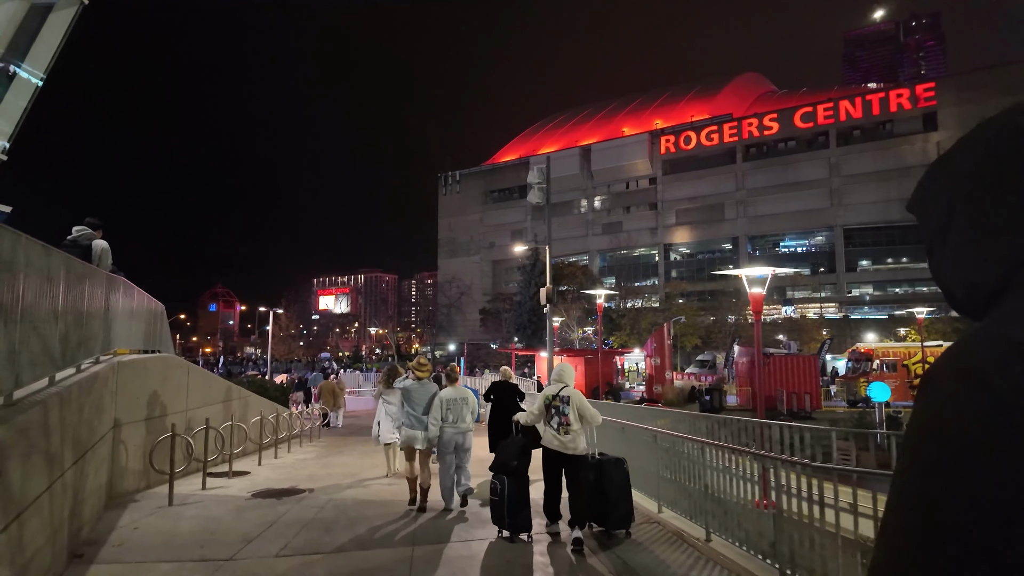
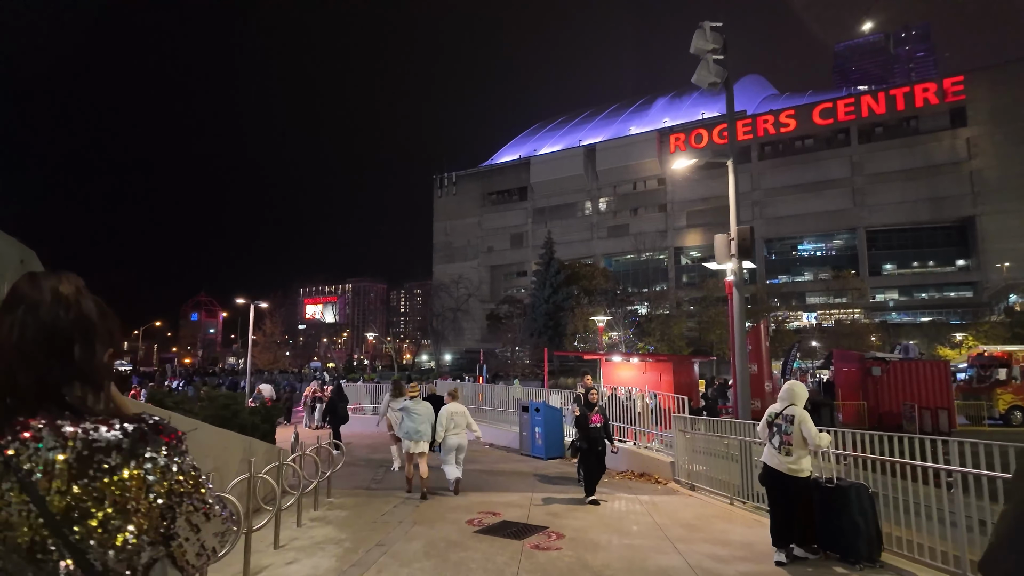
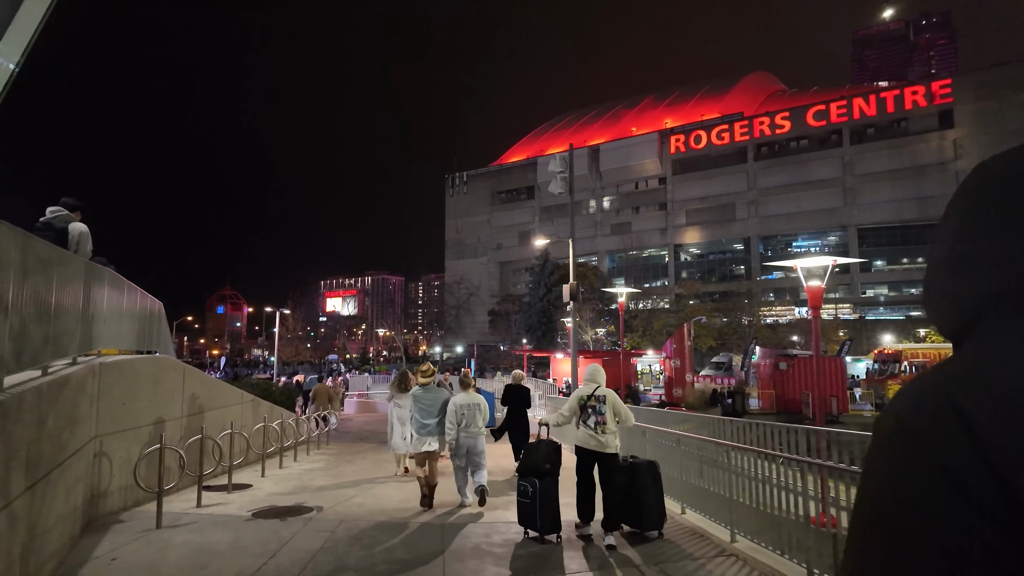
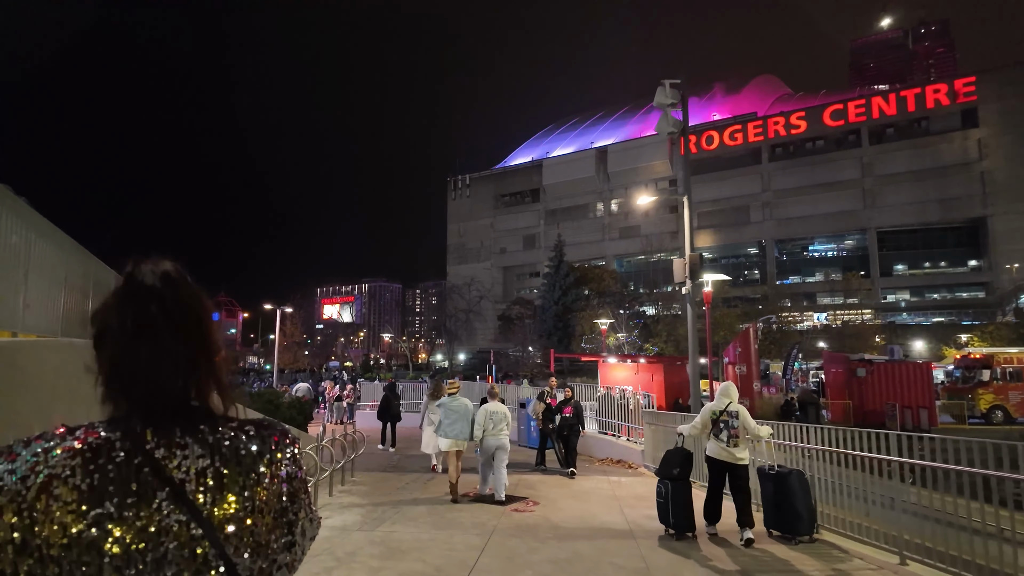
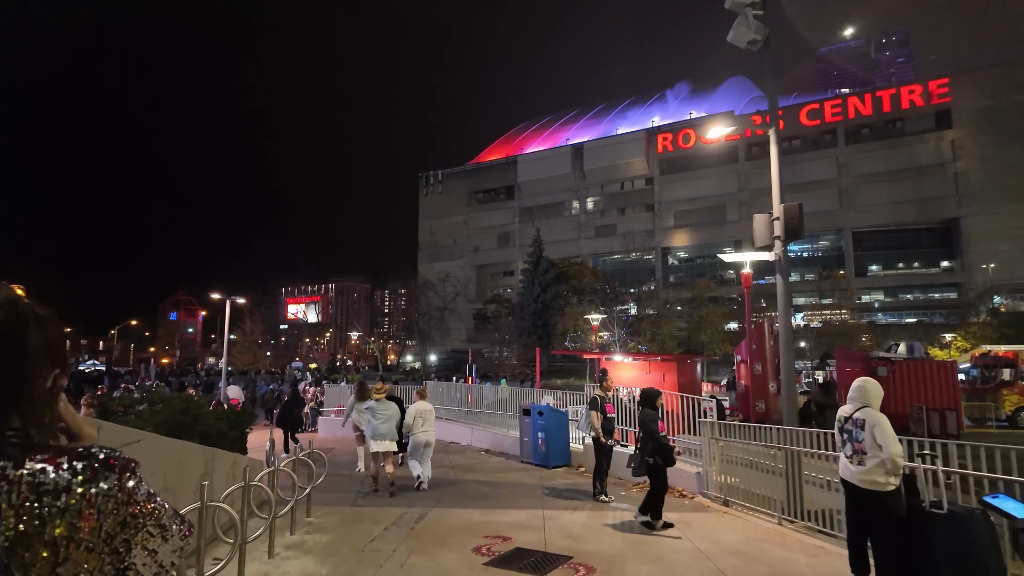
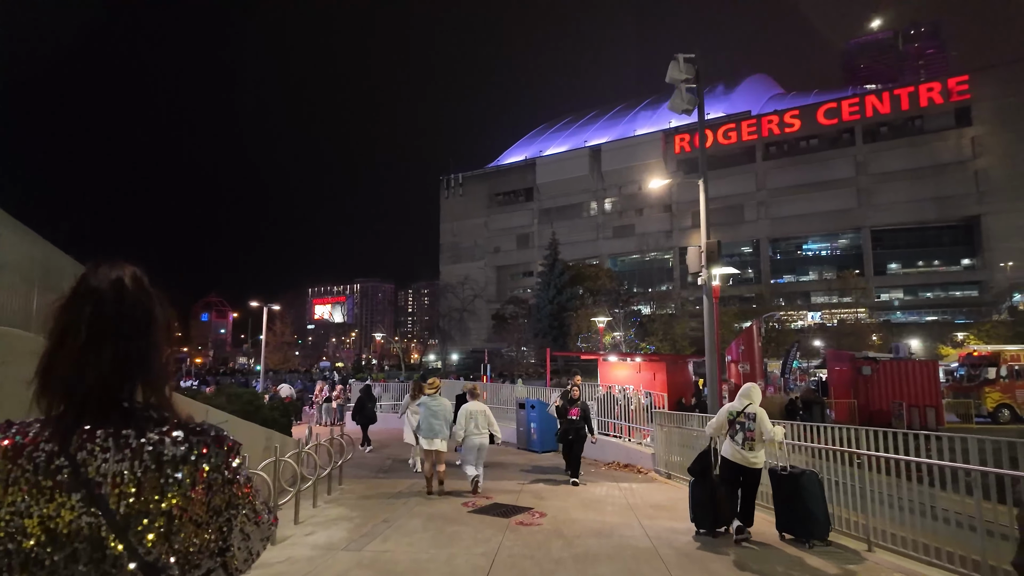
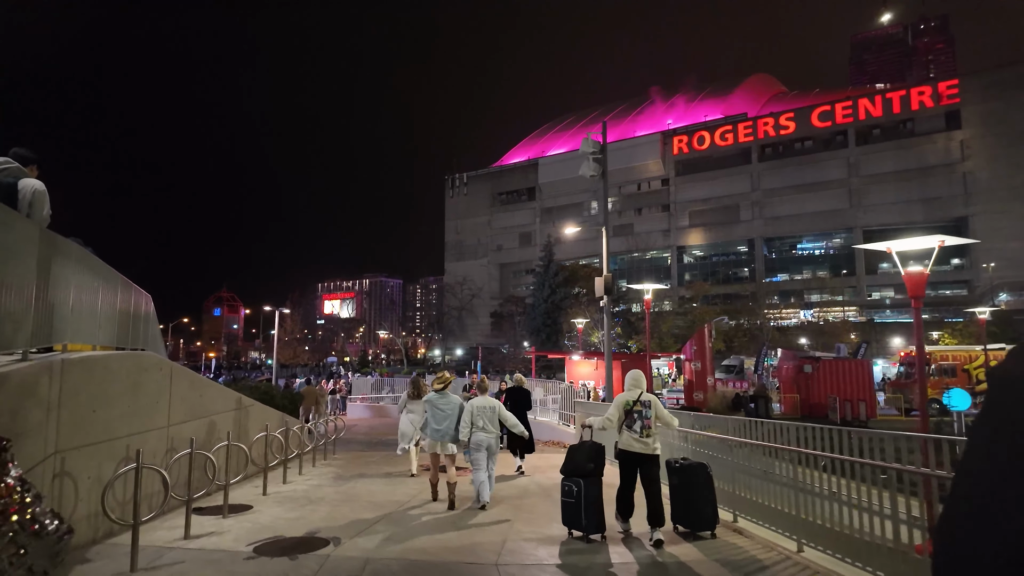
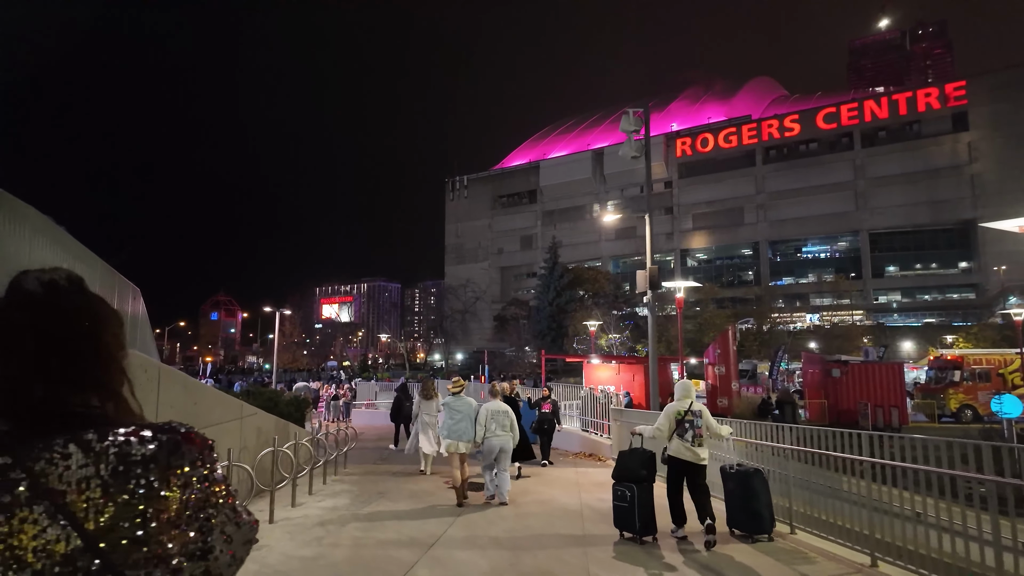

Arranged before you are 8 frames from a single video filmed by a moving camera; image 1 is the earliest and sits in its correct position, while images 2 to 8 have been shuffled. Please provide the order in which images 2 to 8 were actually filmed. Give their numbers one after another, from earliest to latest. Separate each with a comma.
3, 7, 8, 4, 6, 2, 5
